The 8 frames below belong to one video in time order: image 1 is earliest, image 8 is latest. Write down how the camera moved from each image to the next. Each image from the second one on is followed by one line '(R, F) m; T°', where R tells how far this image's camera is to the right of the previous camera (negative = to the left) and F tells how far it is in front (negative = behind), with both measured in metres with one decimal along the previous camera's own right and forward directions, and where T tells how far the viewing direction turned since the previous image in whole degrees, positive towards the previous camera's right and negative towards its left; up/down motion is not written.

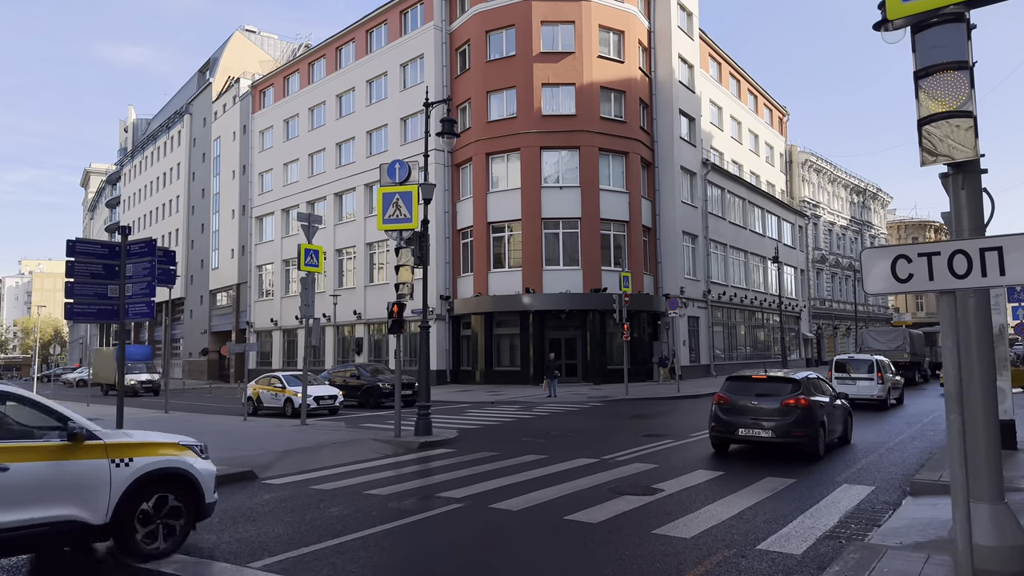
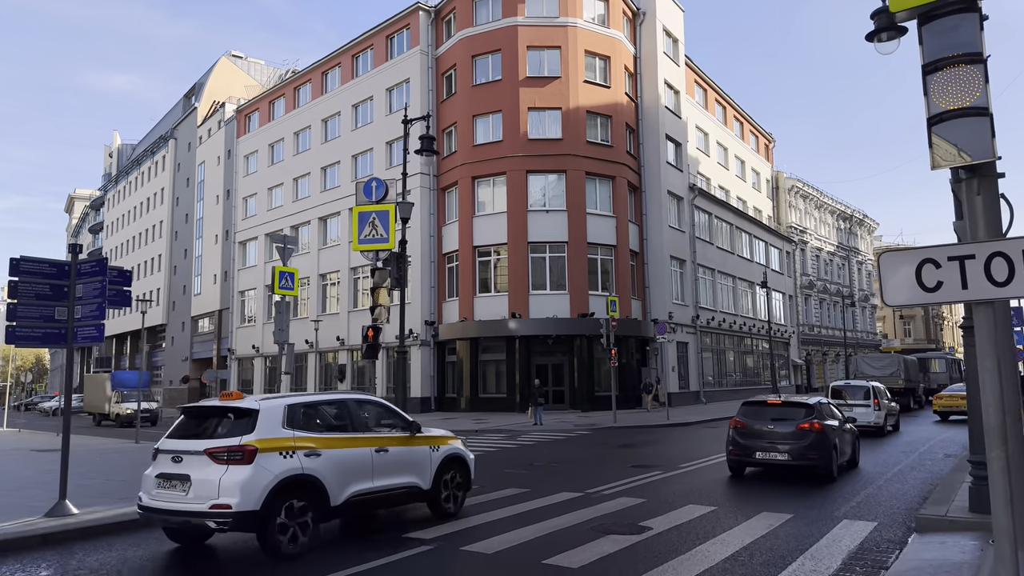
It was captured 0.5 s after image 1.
(+0.1, +0.6) m; +1°
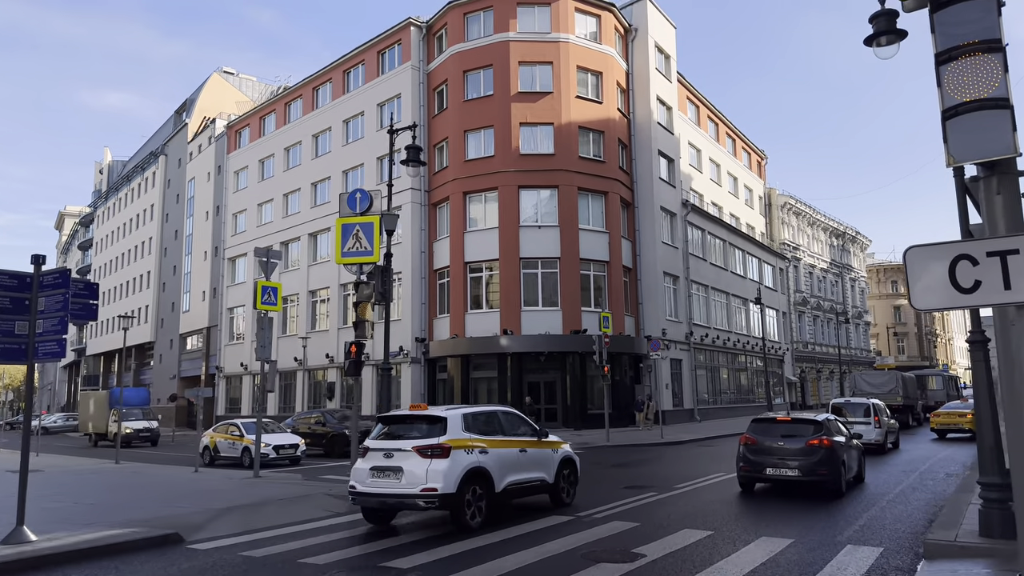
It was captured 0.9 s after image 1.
(+0.1, +0.4) m; +1°
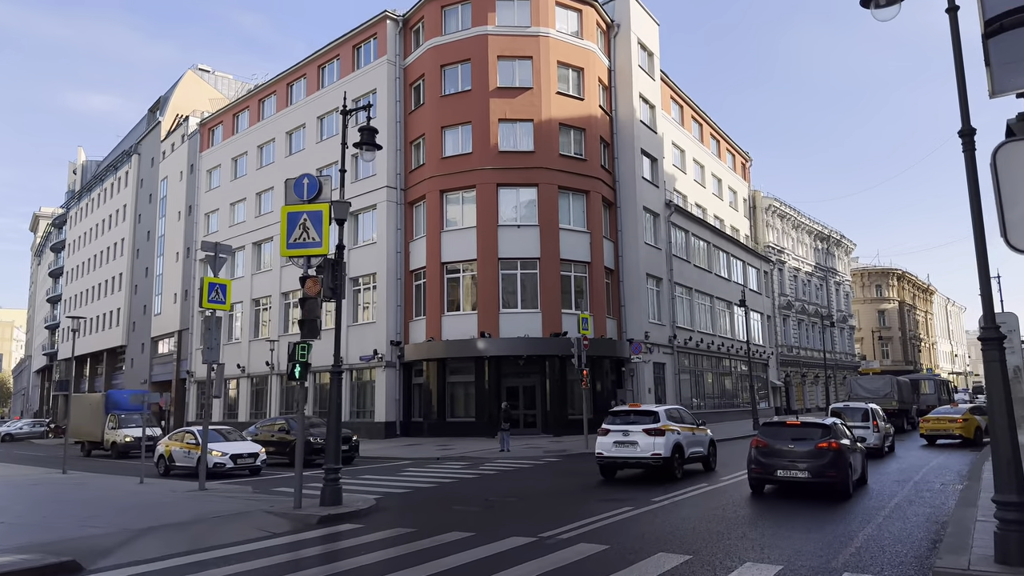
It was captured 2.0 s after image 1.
(+0.4, +1.1) m; +1°
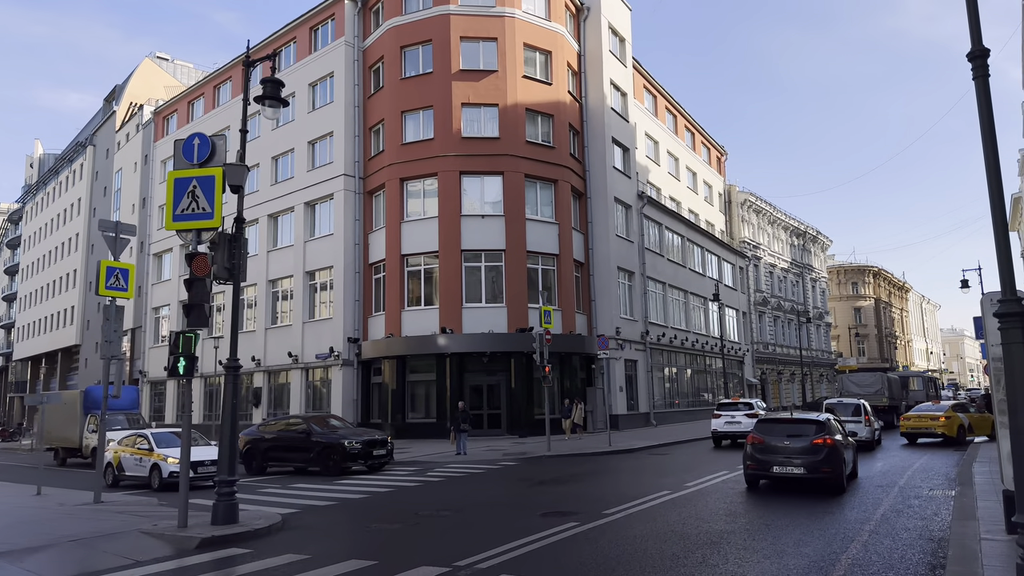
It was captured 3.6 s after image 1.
(+0.7, +1.6) m; +2°
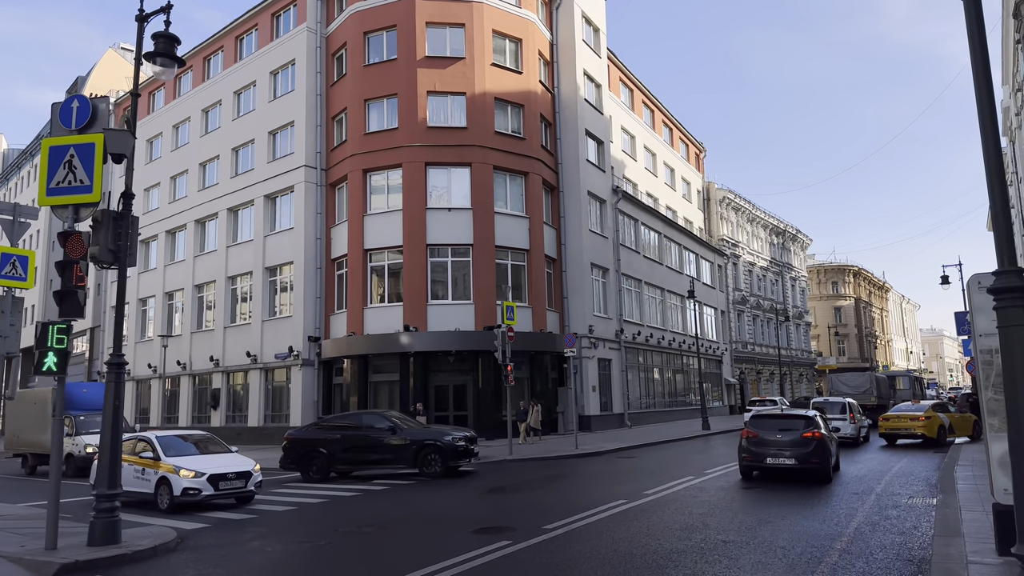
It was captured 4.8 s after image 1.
(+0.7, +1.2) m; +1°
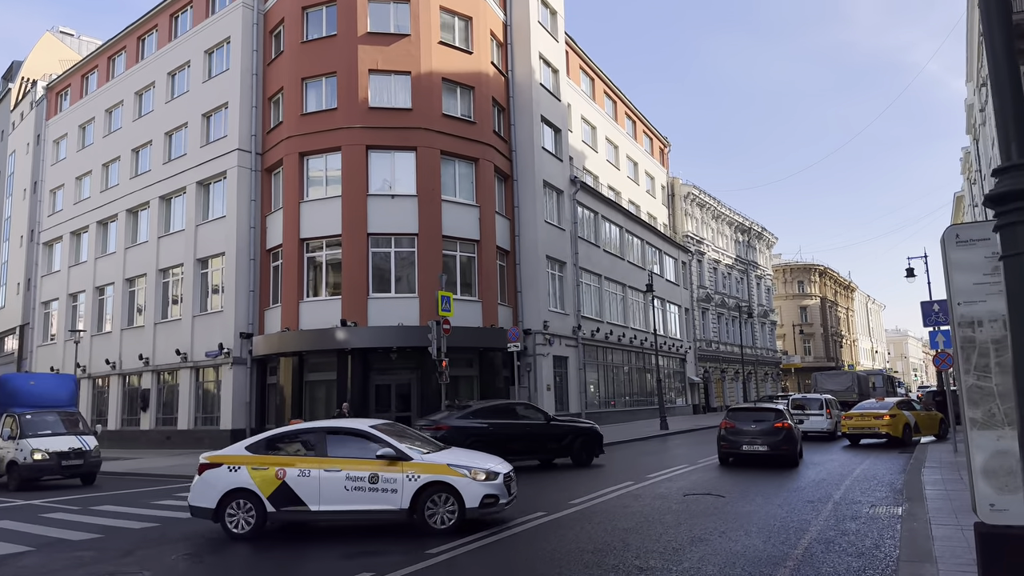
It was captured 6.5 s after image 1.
(+1.0, +1.7) m; +2°
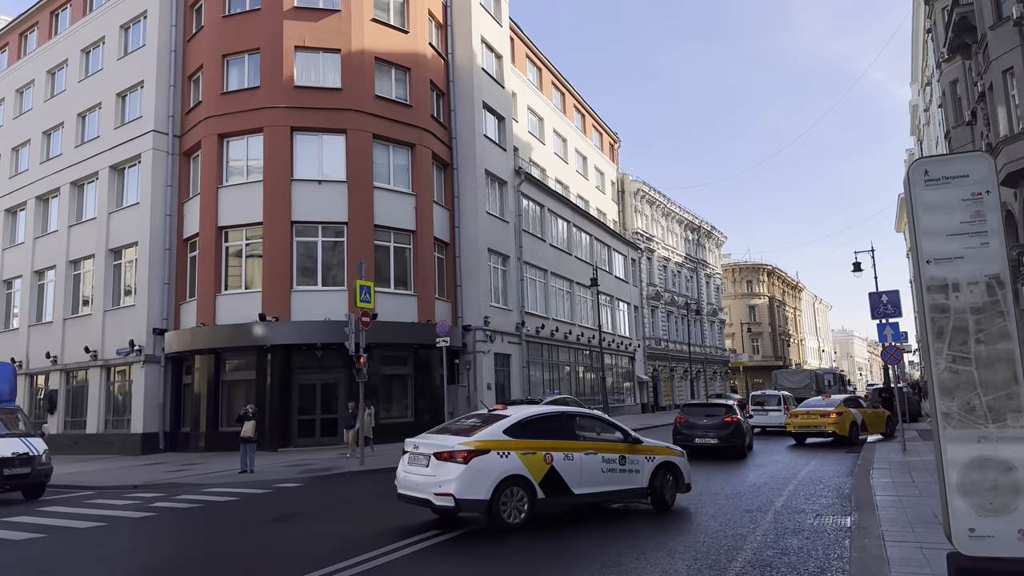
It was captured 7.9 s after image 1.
(+0.8, +1.4) m; +3°
